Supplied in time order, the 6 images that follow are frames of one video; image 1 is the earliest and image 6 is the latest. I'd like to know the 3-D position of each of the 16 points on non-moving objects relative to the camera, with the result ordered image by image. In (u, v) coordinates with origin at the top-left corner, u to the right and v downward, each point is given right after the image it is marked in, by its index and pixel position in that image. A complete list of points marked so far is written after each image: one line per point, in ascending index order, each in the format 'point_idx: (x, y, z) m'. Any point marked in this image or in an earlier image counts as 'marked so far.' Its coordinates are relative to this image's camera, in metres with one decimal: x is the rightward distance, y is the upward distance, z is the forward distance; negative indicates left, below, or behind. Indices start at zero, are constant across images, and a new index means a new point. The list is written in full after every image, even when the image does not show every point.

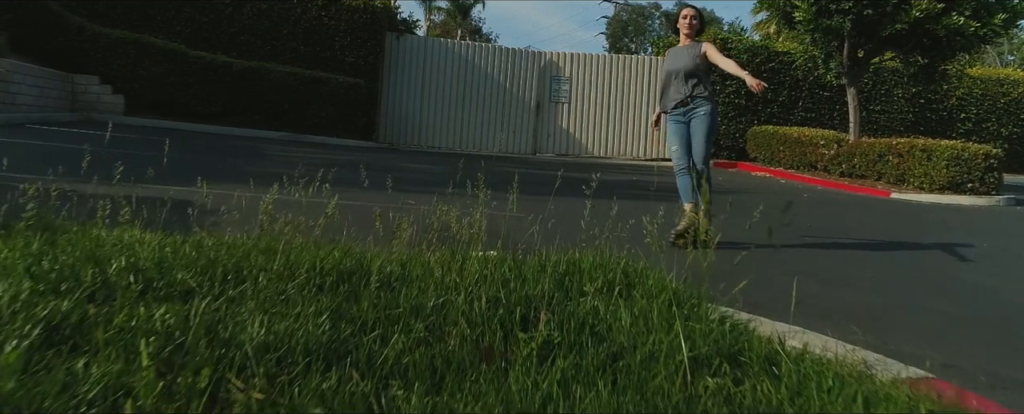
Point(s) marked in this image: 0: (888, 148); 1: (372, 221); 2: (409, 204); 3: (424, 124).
0: (+6.0, +0.9, +13.0) m
1: (-1.0, -0.1, +5.4) m
2: (-0.8, 0.0, +6.4) m
3: (-1.6, +1.5, +14.9) m
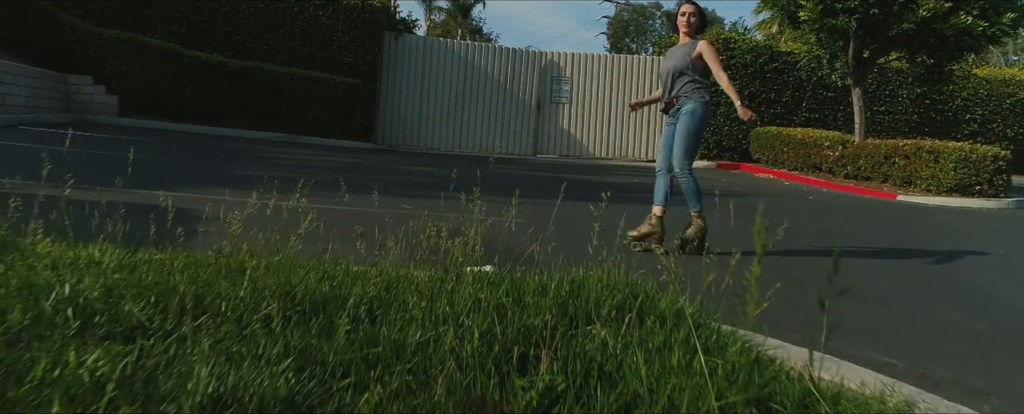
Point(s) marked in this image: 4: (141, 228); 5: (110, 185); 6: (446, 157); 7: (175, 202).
0: (+6.0, +0.9, +12.8) m
1: (-1.0, -0.2, +5.2) m
2: (-0.8, 0.0, +6.2) m
3: (-1.6, +1.5, +14.7) m
4: (-2.2, -0.1, +4.7) m
5: (-3.2, +0.2, +6.4) m
6: (-1.0, +0.8, +13.0) m
7: (-2.3, 0.0, +5.5) m
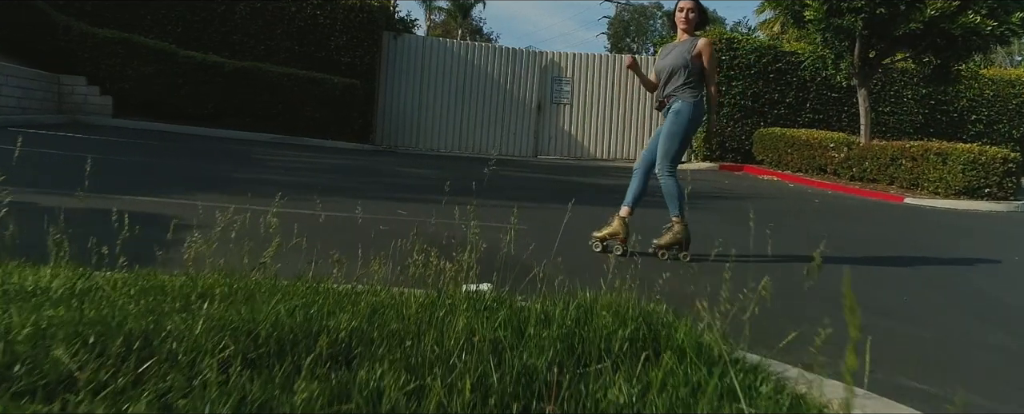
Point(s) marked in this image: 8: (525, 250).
0: (+6.0, +0.9, +12.5) m
1: (-1.0, -0.2, +5.0) m
2: (-0.8, -0.1, +6.0) m
3: (-1.6, +1.4, +14.4) m
4: (-2.2, -0.2, +4.5) m
5: (-3.2, +0.1, +6.2) m
6: (-1.0, +0.8, +12.8) m
7: (-2.3, 0.0, +5.3) m
8: (+0.1, -0.3, +5.3) m
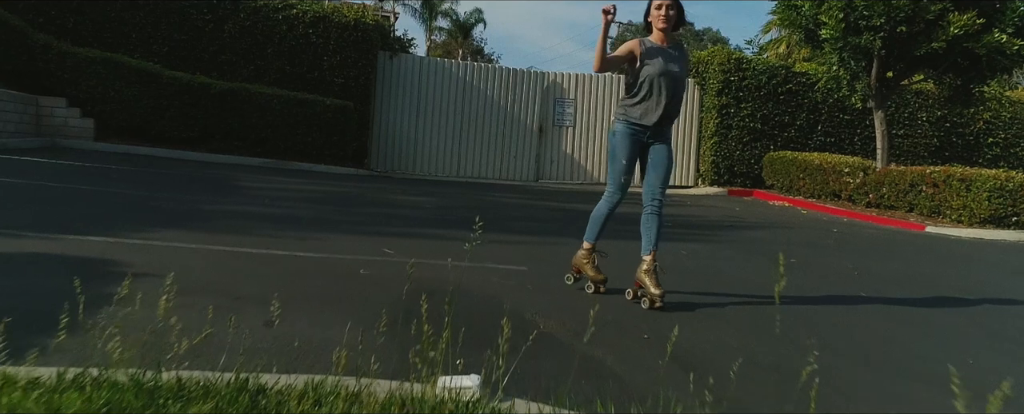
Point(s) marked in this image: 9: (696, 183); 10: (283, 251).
0: (+6.0, +0.4, +11.9) m
1: (-1.0, -0.4, +4.3) m
2: (-0.8, -0.3, +5.4) m
3: (-1.6, +1.0, +13.9) m
4: (-2.2, -0.4, +3.9) m
5: (-3.2, -0.1, +5.6) m
6: (-1.0, +0.3, +12.1) m
7: (-2.3, -0.2, +4.7) m
8: (+0.1, -0.5, +4.7) m
9: (+3.5, +0.5, +15.3) m
10: (-1.5, -0.3, +5.2) m
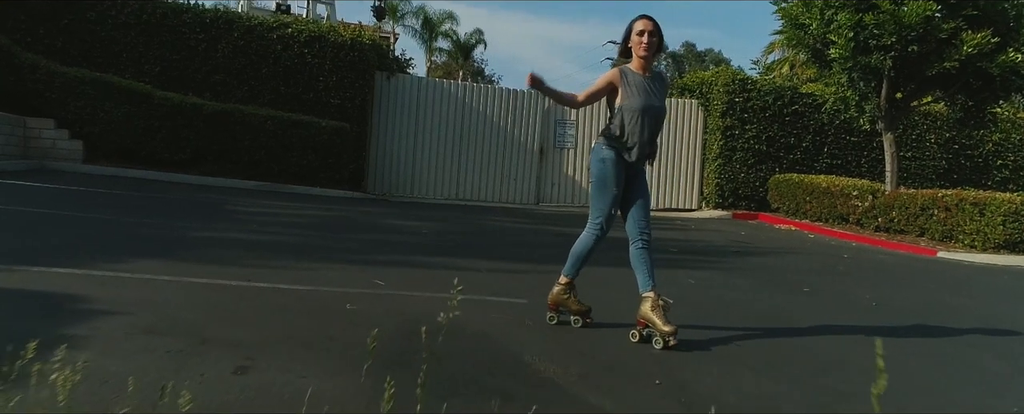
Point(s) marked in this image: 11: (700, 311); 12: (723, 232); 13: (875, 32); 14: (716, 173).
0: (+6.0, +0.1, +11.6) m
1: (-1.0, -0.6, +4.0) m
2: (-0.8, -0.5, +5.0) m
3: (-1.6, +0.6, +13.5) m
4: (-2.2, -0.5, +3.5) m
5: (-3.2, -0.3, +5.3) m
6: (-1.0, 0.0, +11.8) m
7: (-2.3, -0.4, +4.3) m
8: (+0.1, -0.7, +4.3) m
9: (+3.5, 0.0, +15.0) m
10: (-1.5, -0.5, +4.9) m
11: (+1.4, -0.8, +6.2) m
12: (+3.2, -0.4, +12.1) m
13: (+4.6, +2.2, +10.2) m
14: (+3.7, +0.6, +14.5) m
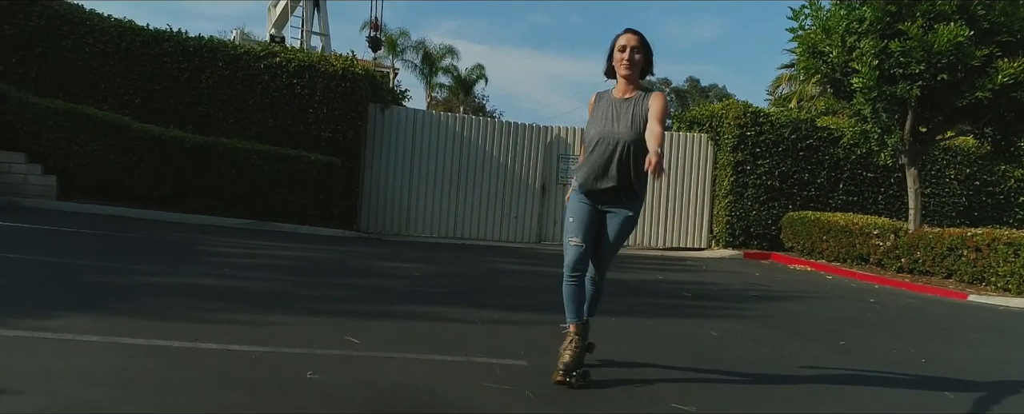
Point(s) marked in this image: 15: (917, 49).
0: (+6.0, -0.4, +10.8) m
1: (-1.0, -0.8, +3.2) m
2: (-0.9, -0.7, +4.3) m
3: (-1.6, 0.0, +12.8) m
4: (-2.2, -0.7, +2.8) m
5: (-3.2, -0.6, +4.5) m
6: (-1.0, -0.6, +11.1) m
7: (-2.3, -0.6, +3.6) m
8: (+0.1, -0.9, +3.5) m
9: (+3.5, -0.7, +14.2) m
10: (-1.5, -0.7, +4.1) m
11: (+1.4, -1.1, +5.4) m
12: (+3.2, -0.9, +11.4) m
13: (+4.6, +1.7, +9.5) m
14: (+3.7, -0.1, +13.8) m
15: (+4.7, +1.8, +9.3) m
